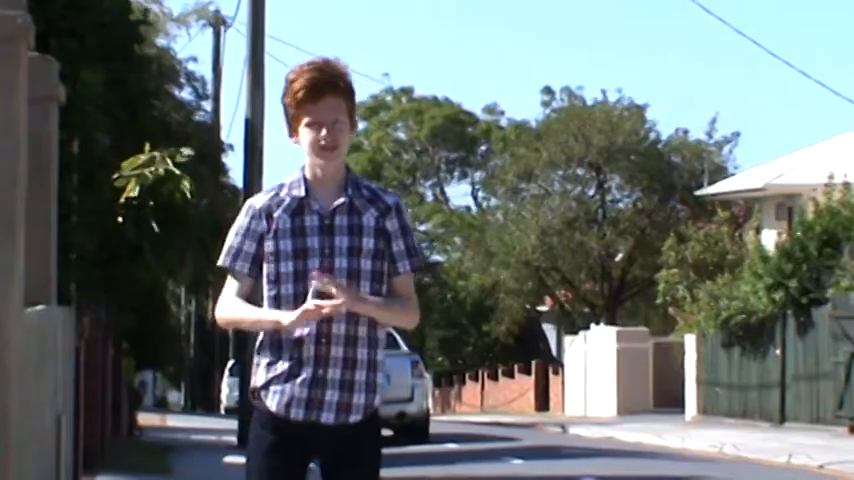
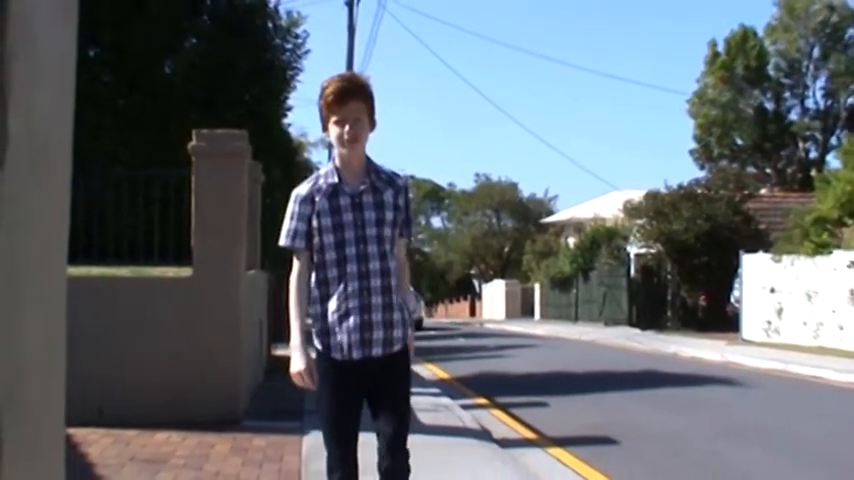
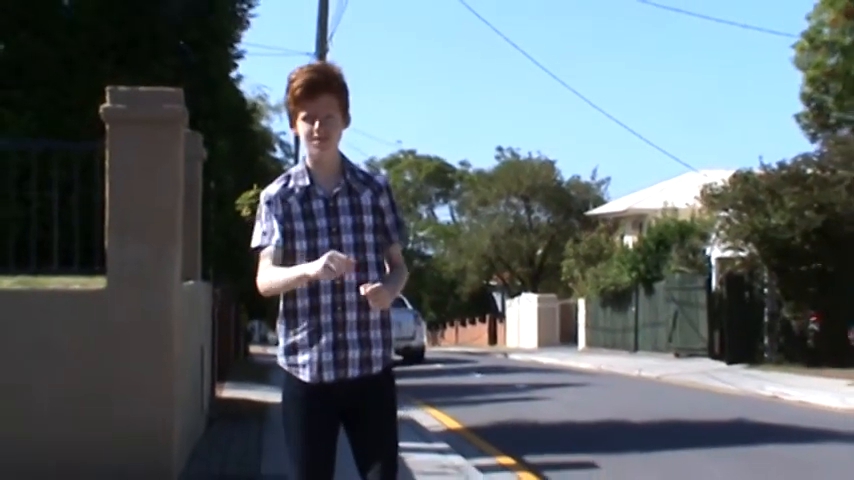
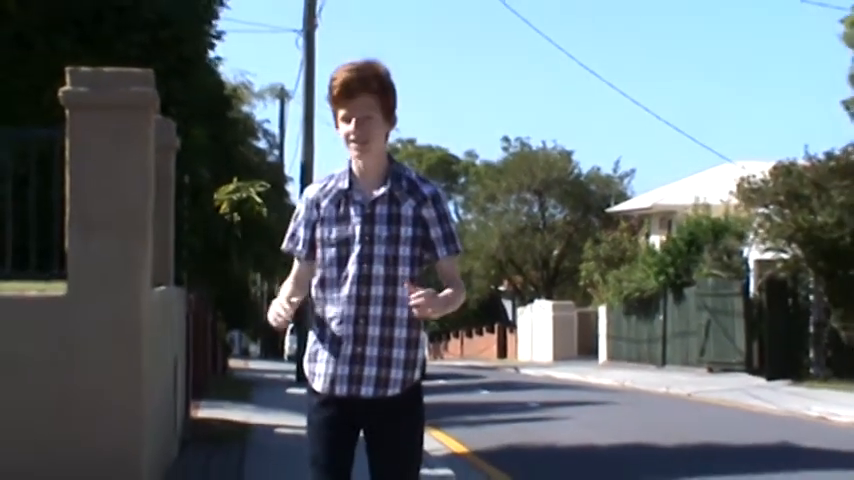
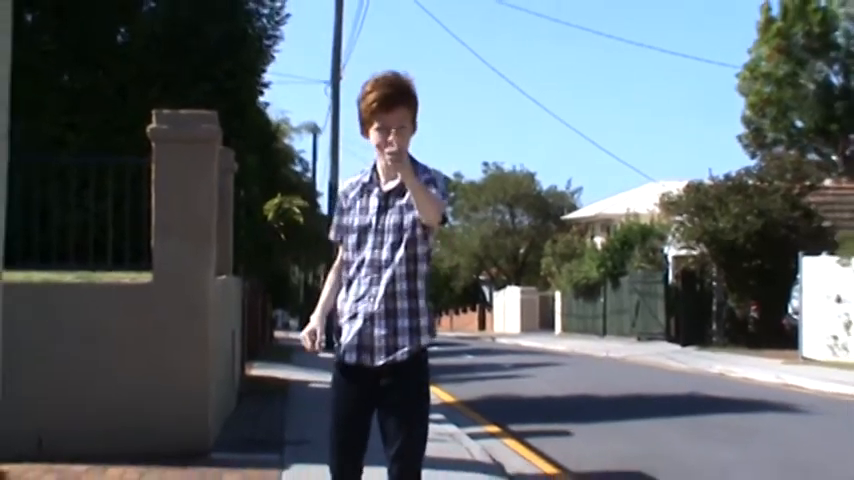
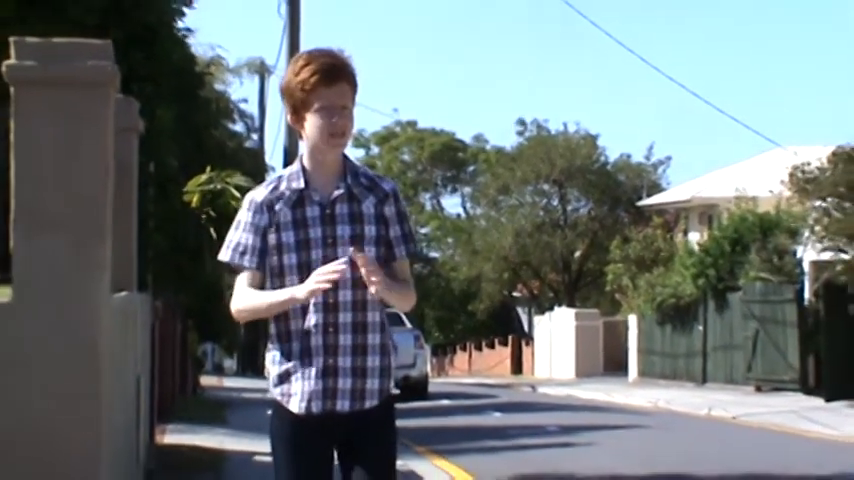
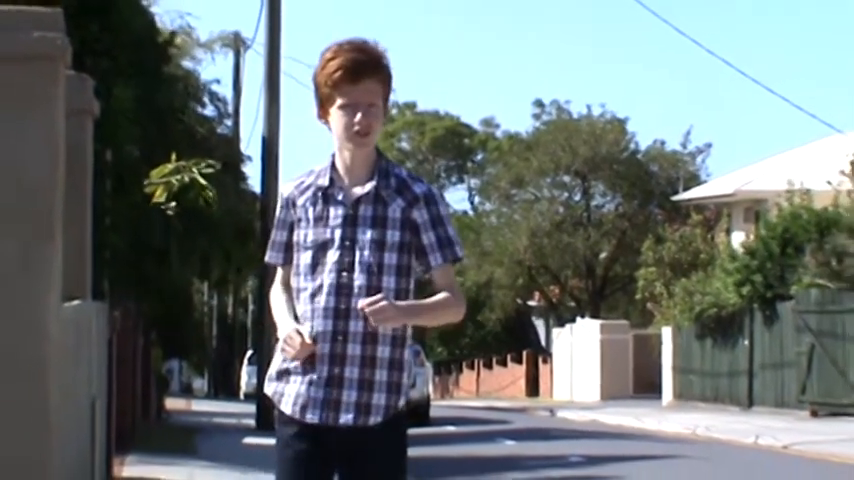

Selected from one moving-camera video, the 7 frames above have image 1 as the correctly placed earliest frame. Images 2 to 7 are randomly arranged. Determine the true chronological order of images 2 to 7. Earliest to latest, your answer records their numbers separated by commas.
7, 6, 4, 3, 5, 2
